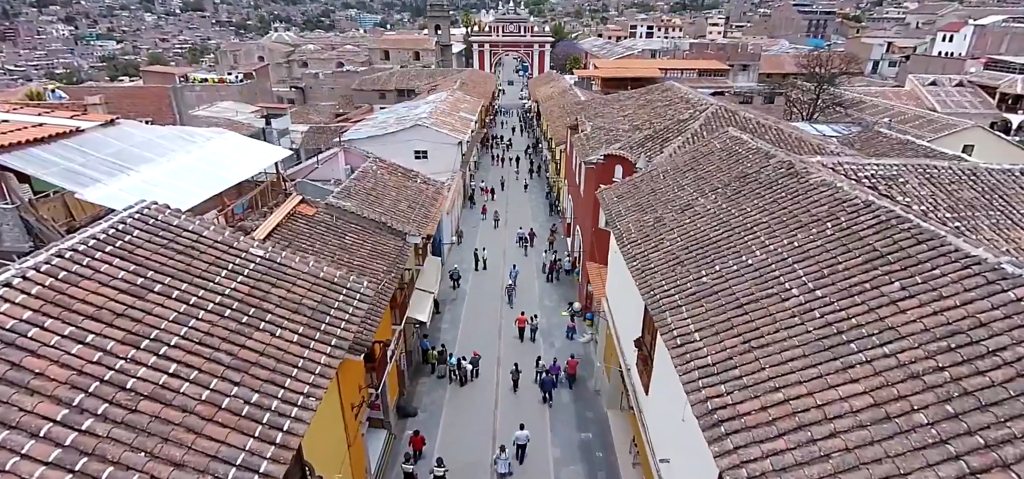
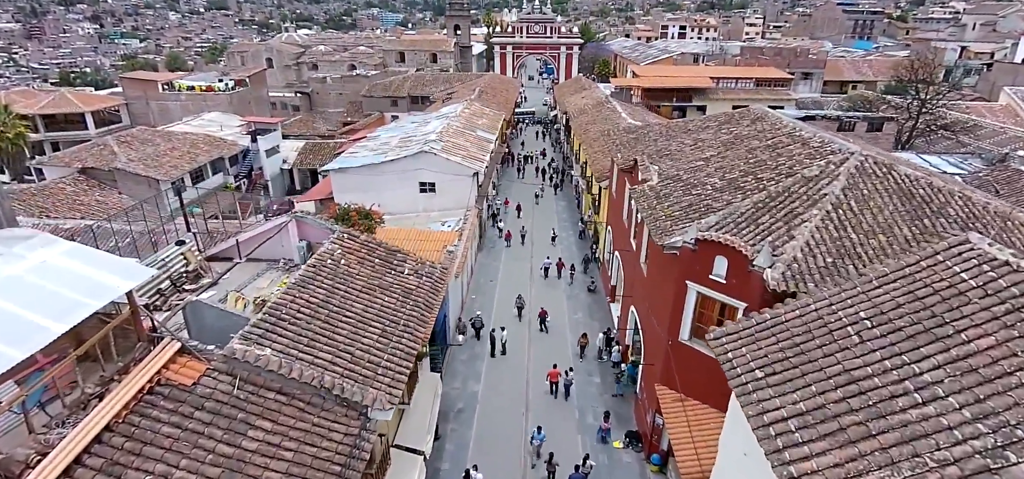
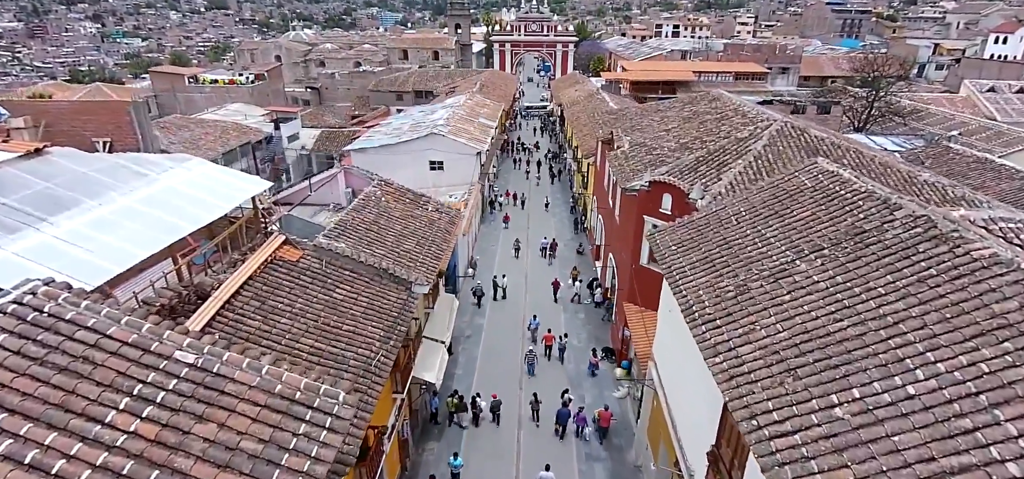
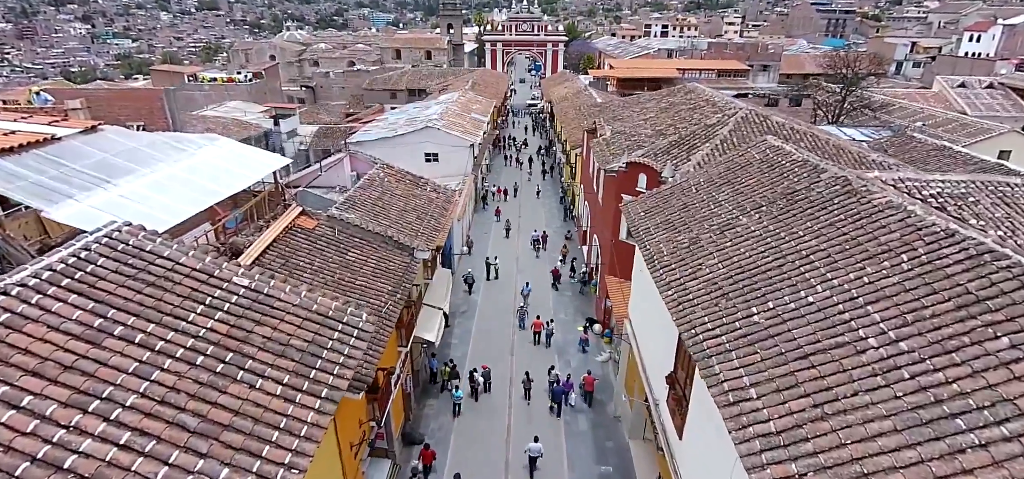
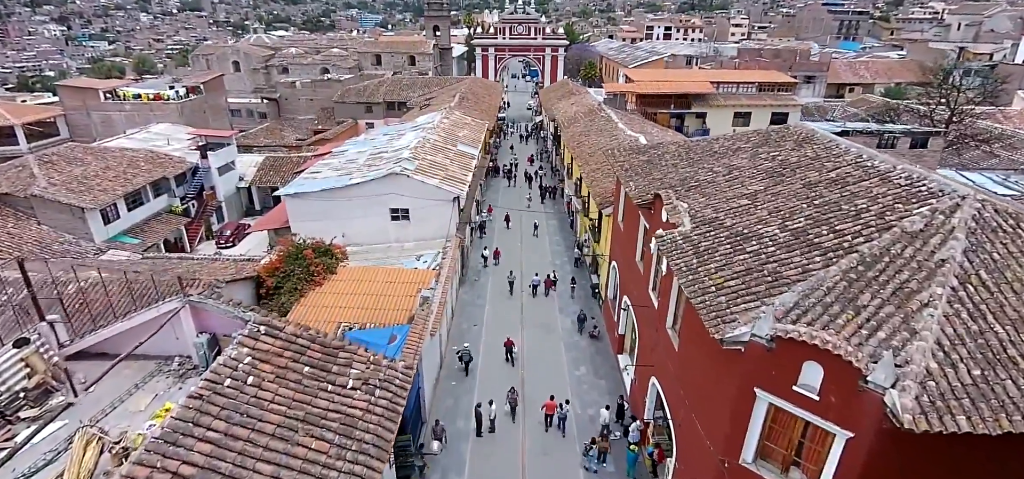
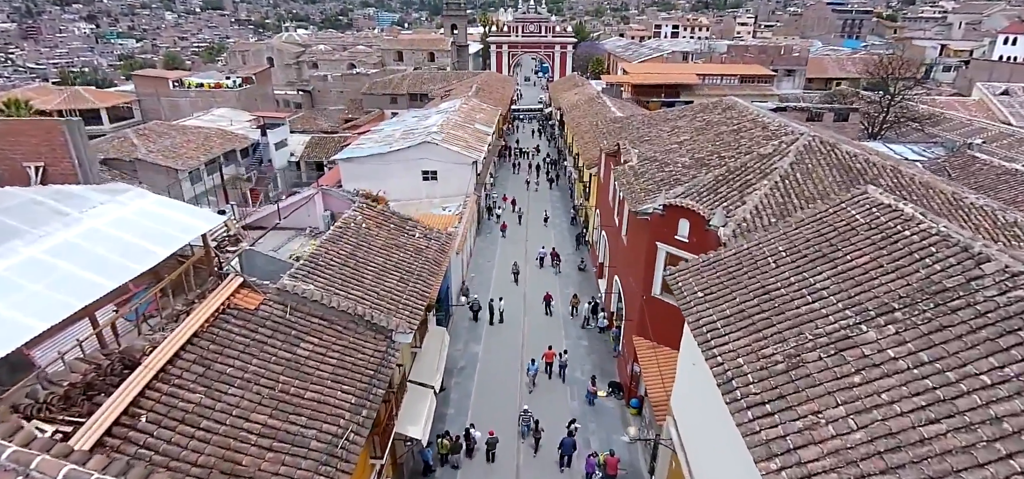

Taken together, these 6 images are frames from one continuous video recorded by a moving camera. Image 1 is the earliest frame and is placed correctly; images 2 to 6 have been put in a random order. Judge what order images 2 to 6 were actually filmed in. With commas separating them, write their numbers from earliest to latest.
4, 3, 6, 2, 5
